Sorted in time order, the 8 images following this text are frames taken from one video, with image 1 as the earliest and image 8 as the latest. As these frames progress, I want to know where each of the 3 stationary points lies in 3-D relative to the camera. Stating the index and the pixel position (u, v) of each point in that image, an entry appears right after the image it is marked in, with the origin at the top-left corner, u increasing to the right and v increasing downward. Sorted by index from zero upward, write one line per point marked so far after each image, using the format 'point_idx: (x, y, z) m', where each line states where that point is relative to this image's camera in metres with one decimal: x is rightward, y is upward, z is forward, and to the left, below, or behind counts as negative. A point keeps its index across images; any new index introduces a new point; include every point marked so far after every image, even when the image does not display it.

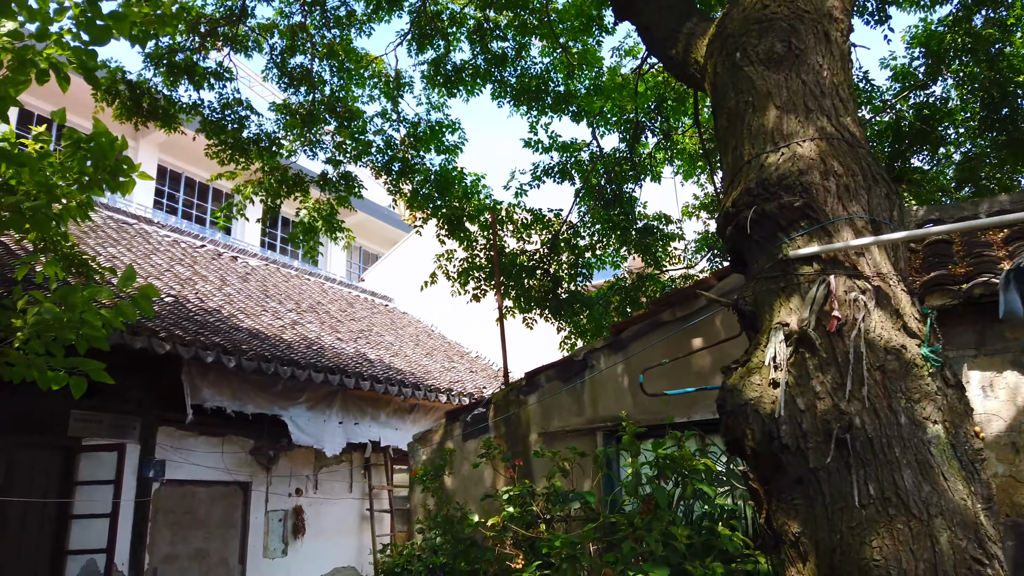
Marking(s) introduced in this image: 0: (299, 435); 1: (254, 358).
0: (-2.2, -1.5, +7.8) m
1: (-2.5, -0.7, +7.3) m
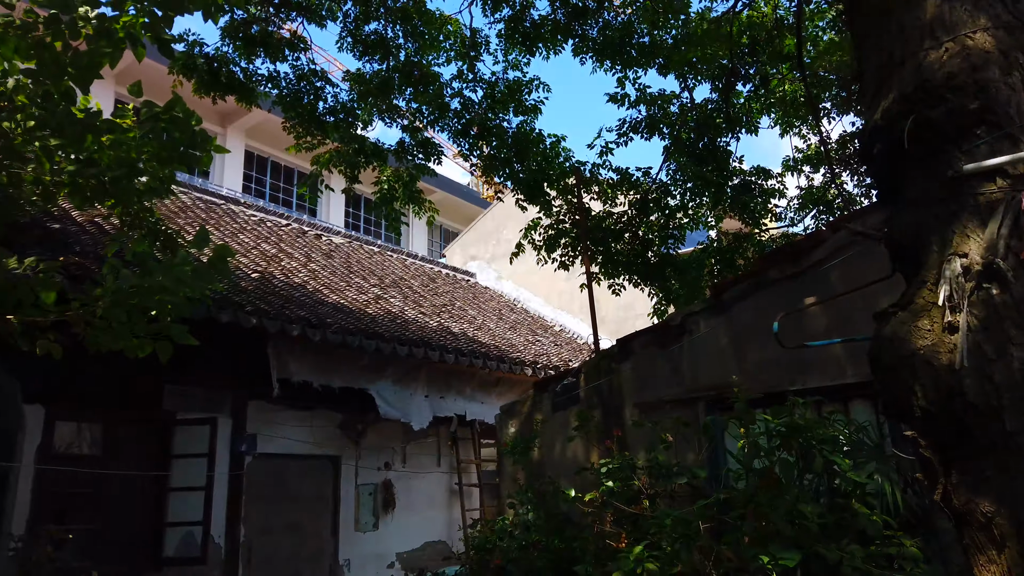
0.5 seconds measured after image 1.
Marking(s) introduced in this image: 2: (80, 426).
0: (-1.3, -1.2, +7.7) m
1: (-1.7, -0.4, +7.2) m
2: (-3.5, -1.1, +6.1) m
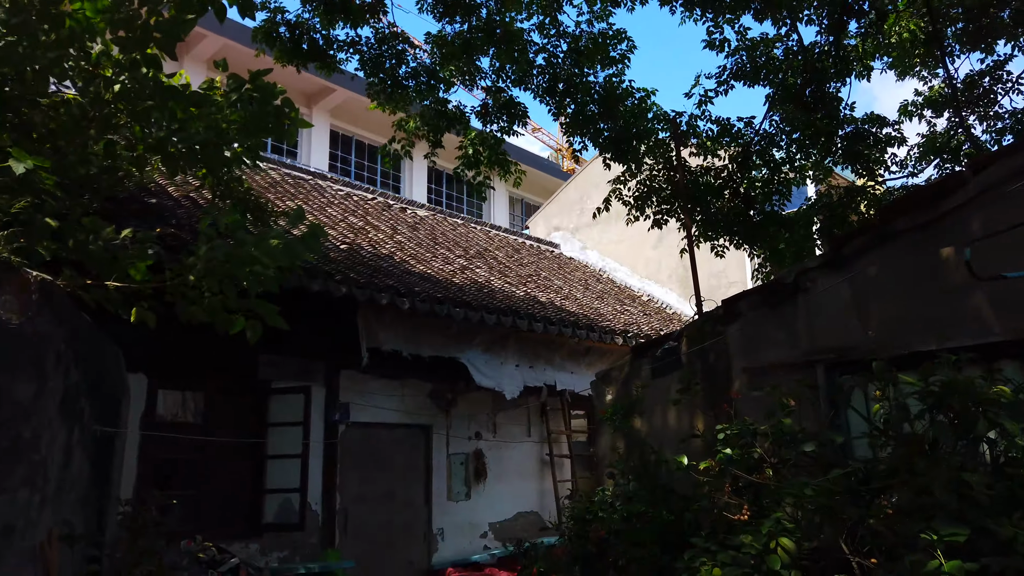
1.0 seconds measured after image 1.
0: (-0.4, -0.9, +7.6) m
1: (-0.8, -0.1, +7.1) m
2: (-2.7, -0.9, +6.2) m
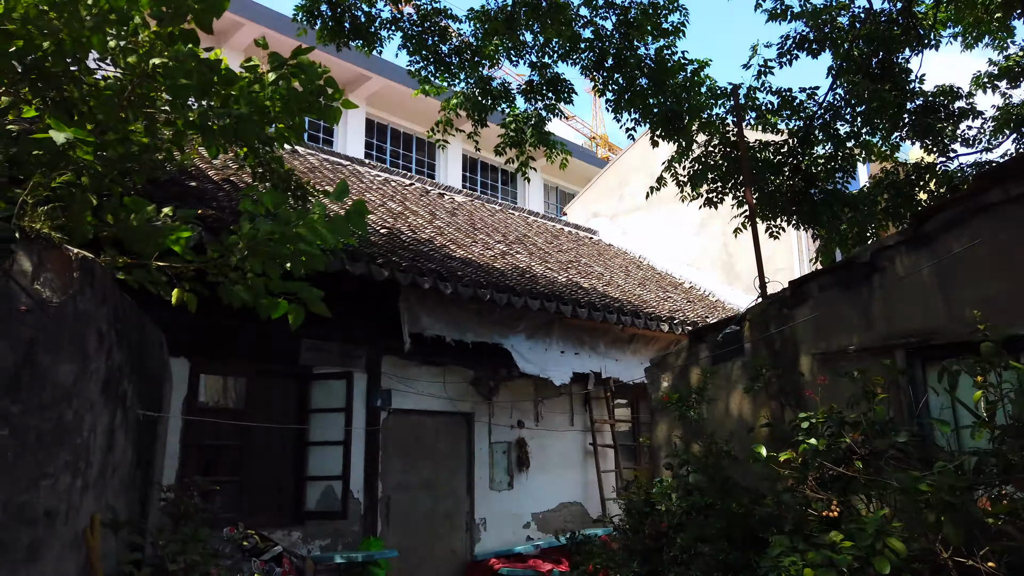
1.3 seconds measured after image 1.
0: (+0.1, -0.8, +7.4) m
1: (-0.4, 0.0, +6.9) m
2: (-2.4, -0.7, +6.1) m
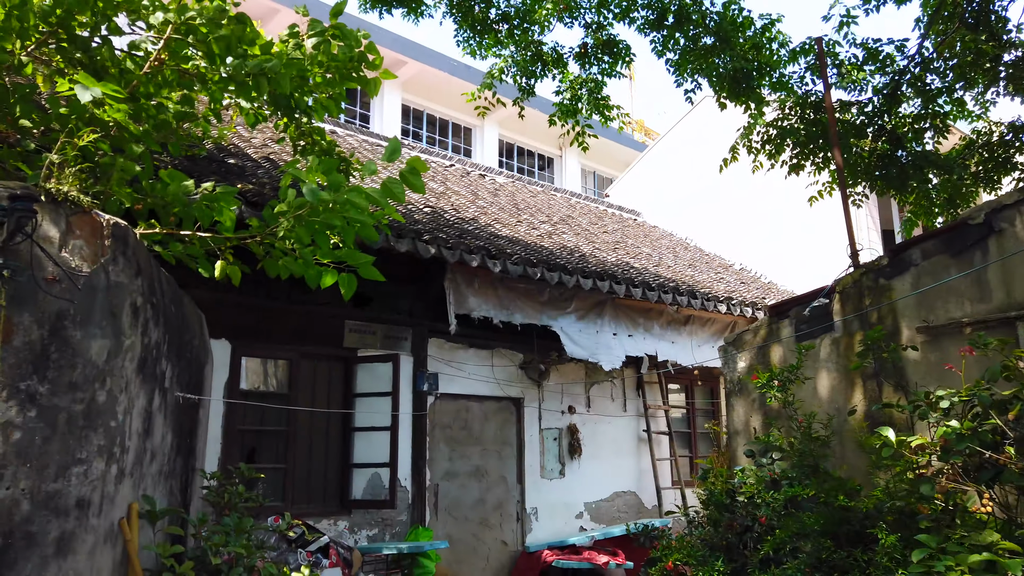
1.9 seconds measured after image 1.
0: (+0.6, -0.5, +7.0) m
1: (+0.1, +0.2, +6.5) m
2: (-1.9, -0.6, +5.8) m
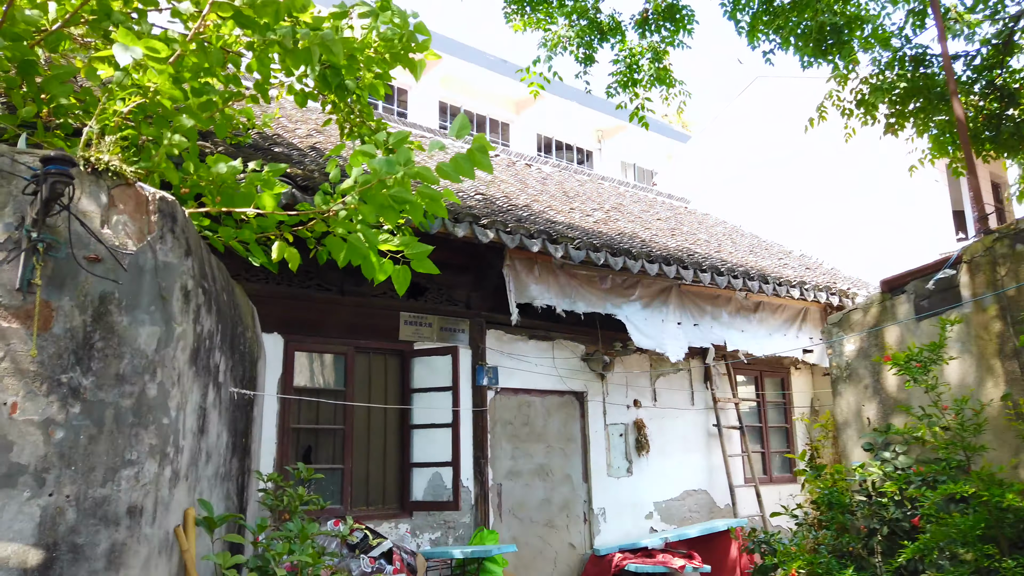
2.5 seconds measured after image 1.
0: (+1.1, -0.4, +6.6) m
1: (+0.6, +0.3, +6.1) m
2: (-1.4, -0.5, +5.5) m
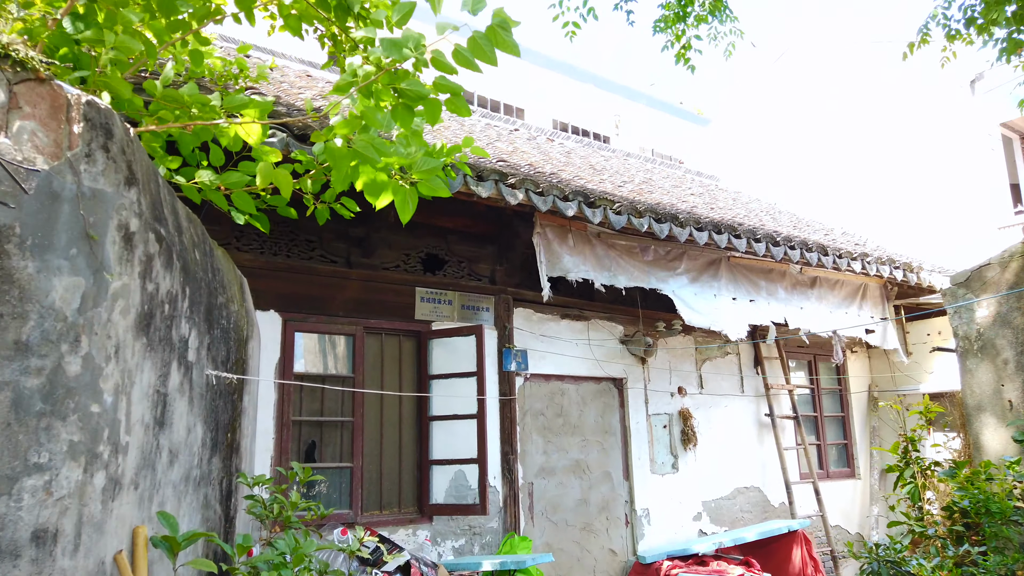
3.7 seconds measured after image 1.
0: (+1.4, -0.2, +5.8) m
1: (+0.8, +0.6, +5.3) m
2: (-1.2, -0.3, +4.8) m
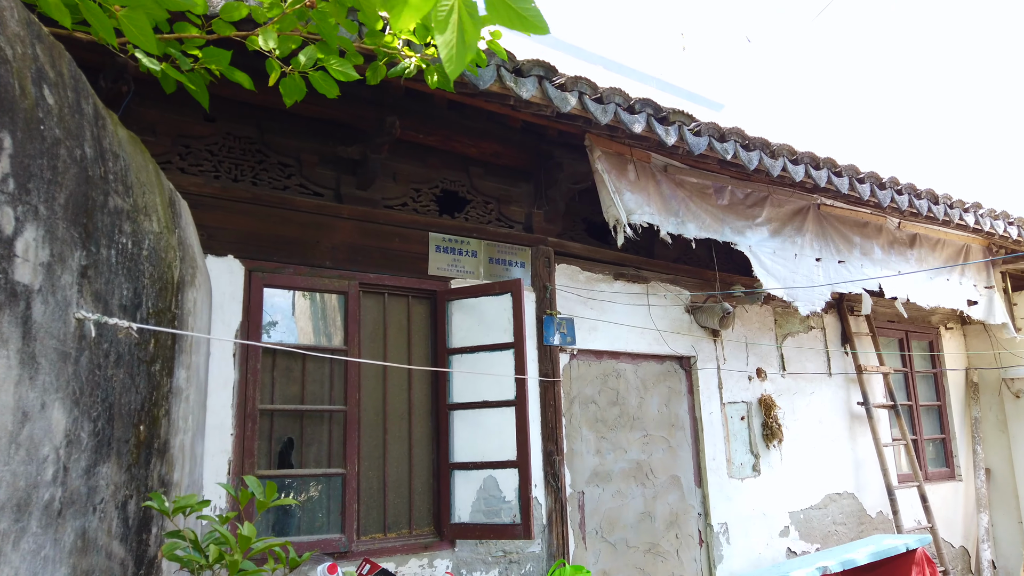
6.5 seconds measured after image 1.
0: (+1.6, +0.1, +4.5) m
1: (+1.0, +0.9, +4.0) m
2: (-1.0, 0.0, +3.5) m
